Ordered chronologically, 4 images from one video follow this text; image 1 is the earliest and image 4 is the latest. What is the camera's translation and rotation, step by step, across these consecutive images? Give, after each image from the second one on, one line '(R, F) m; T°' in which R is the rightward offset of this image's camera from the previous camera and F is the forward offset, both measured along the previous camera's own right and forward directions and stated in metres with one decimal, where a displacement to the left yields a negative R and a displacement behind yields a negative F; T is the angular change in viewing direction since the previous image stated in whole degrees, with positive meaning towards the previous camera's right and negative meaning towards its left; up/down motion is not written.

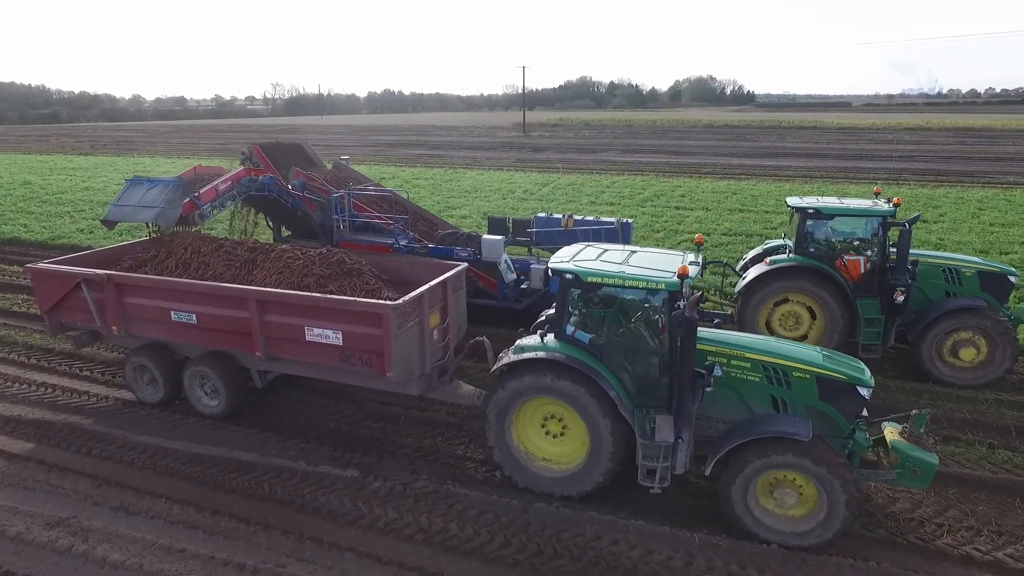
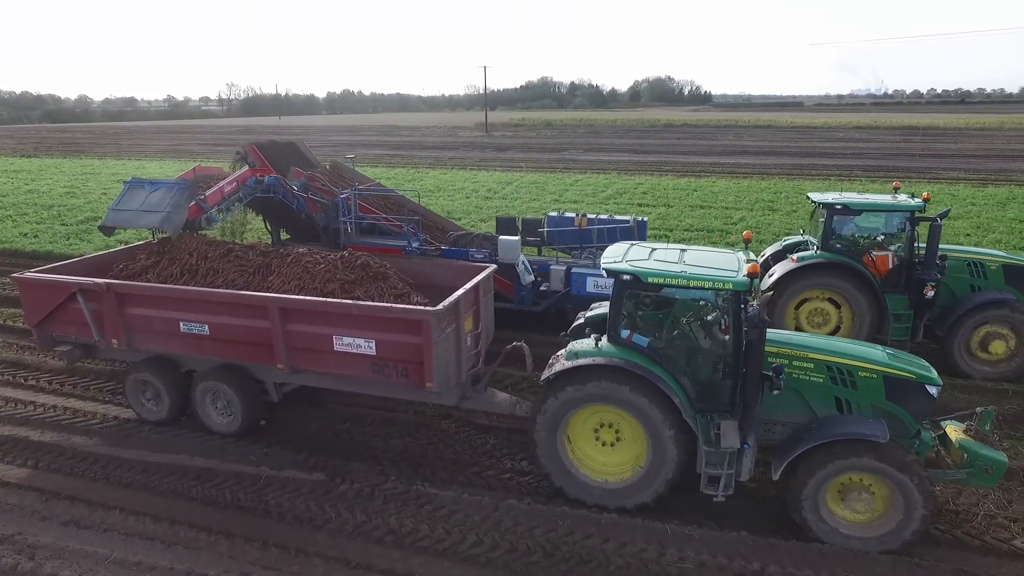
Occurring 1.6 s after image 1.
(-0.7, +0.3) m; +3°
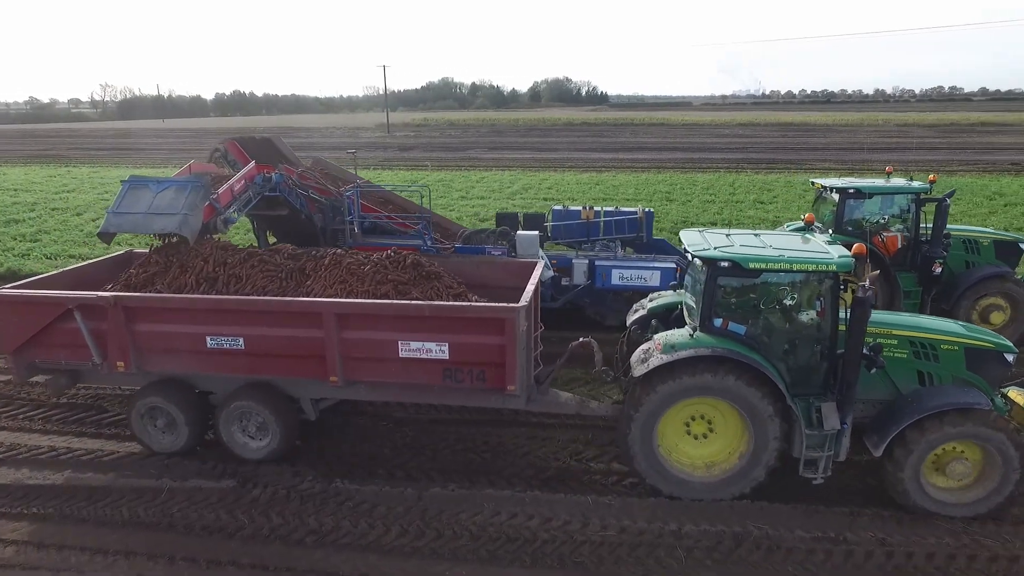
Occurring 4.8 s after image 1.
(-1.3, +0.4) m; +8°
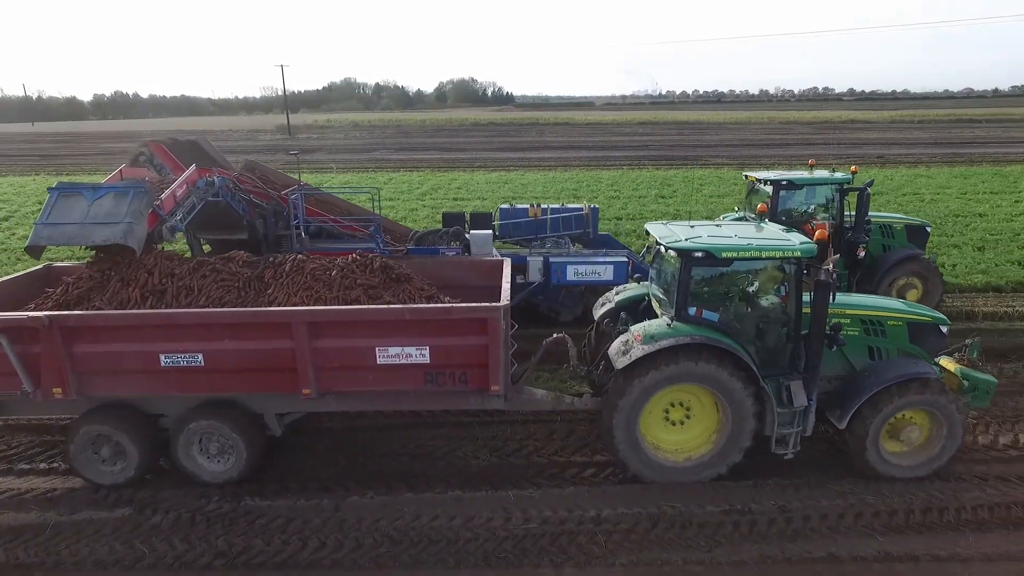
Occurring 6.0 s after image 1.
(-0.5, +0.1) m; +8°
